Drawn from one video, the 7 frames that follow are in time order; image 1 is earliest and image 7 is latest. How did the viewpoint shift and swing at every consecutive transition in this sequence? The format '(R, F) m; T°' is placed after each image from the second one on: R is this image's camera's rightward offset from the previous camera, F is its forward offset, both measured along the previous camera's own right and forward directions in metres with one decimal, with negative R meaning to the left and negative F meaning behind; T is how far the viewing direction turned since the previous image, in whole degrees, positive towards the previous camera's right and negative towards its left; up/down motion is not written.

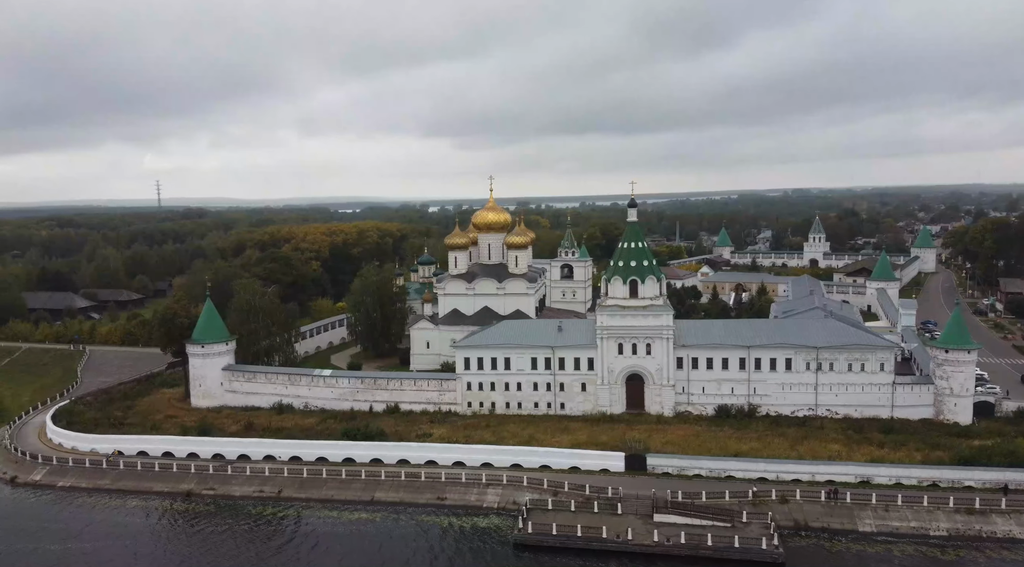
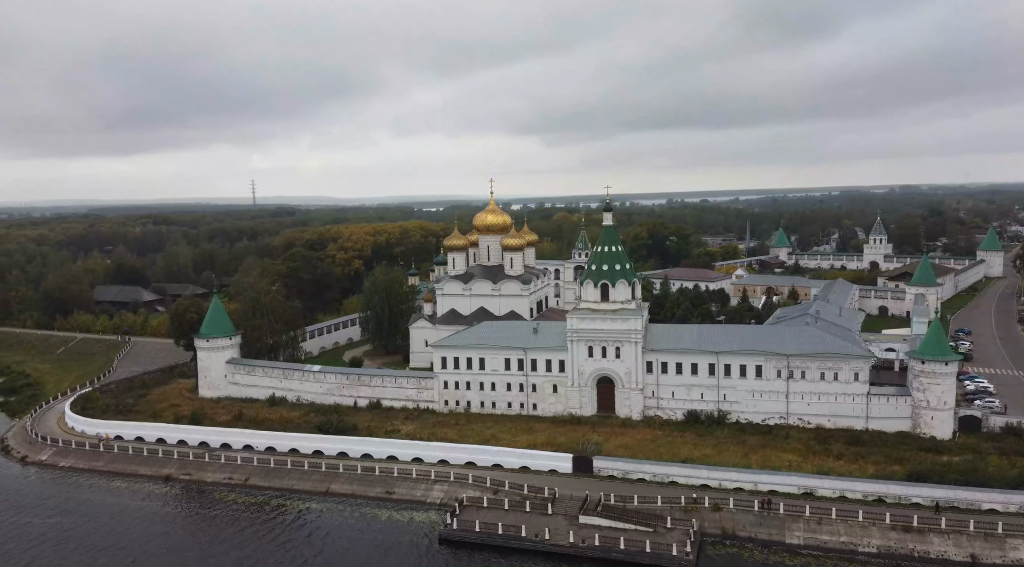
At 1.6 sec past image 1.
(+4.8, -0.4) m; -7°
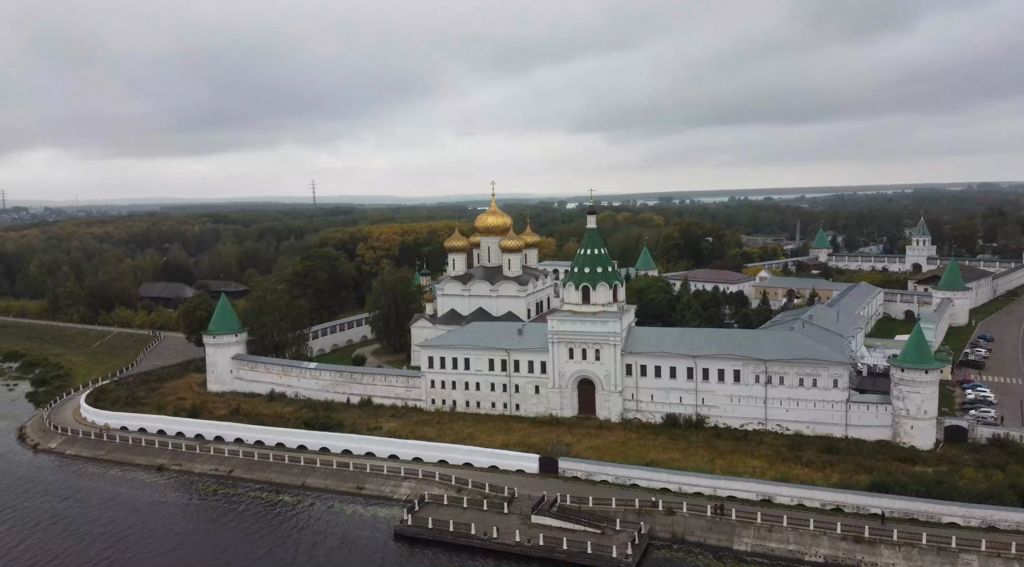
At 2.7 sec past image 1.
(+3.2, -0.3) m; -5°
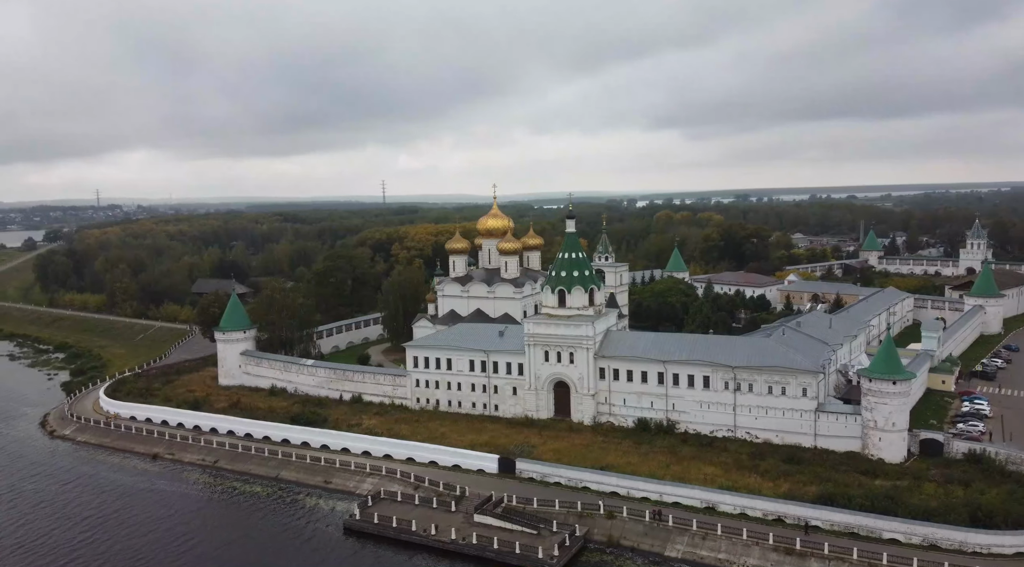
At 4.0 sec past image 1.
(+4.0, -0.3) m; -6°
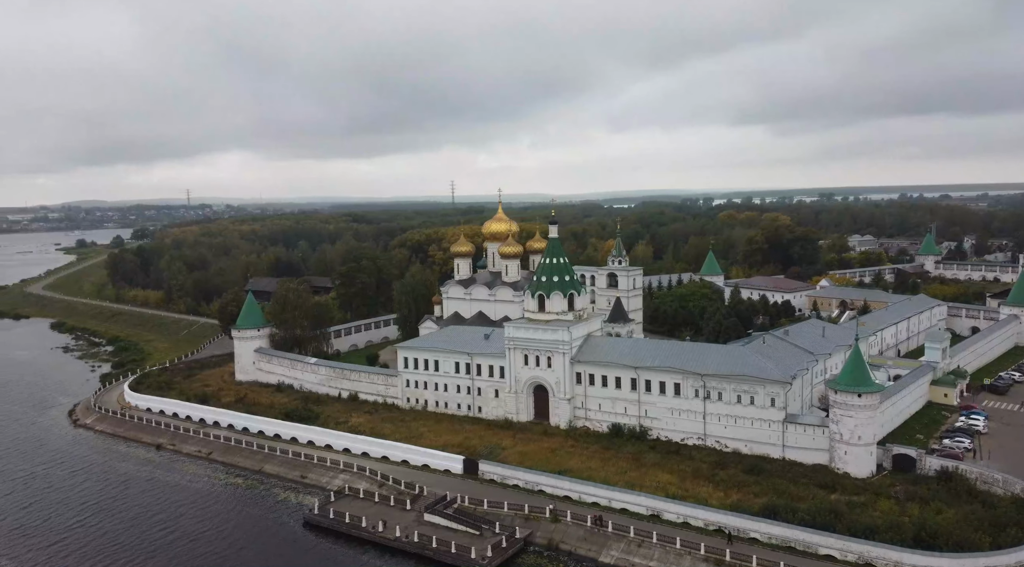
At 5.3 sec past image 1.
(+4.0, -0.3) m; -6°
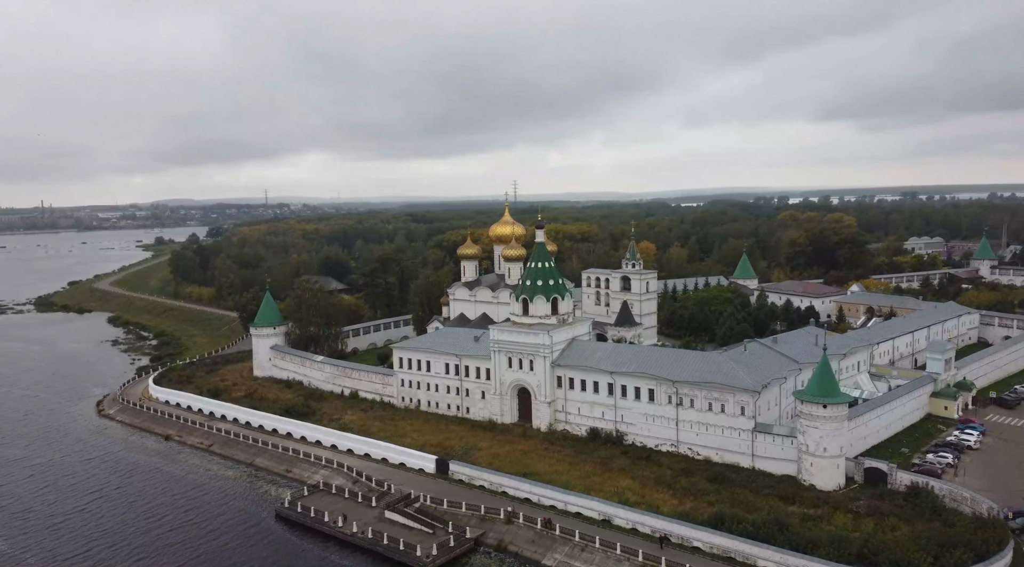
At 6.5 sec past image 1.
(+3.7, -0.3) m; -5°
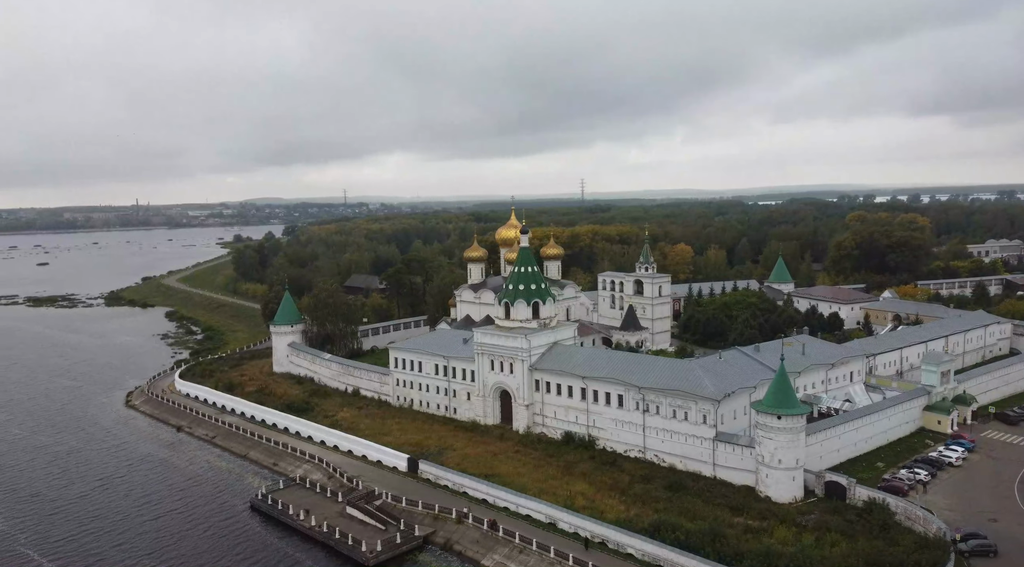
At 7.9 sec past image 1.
(+4.1, -0.3) m; -6°
